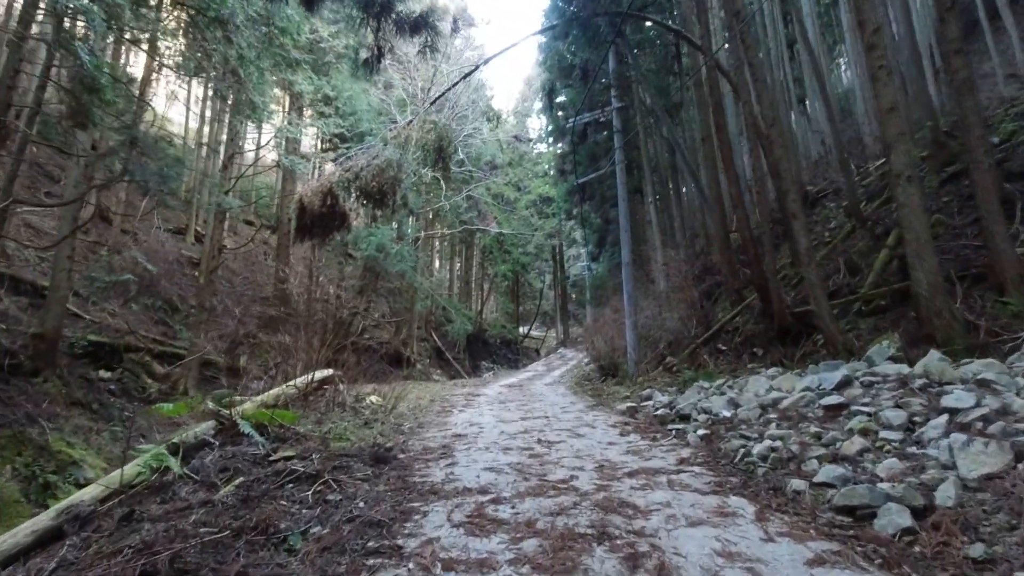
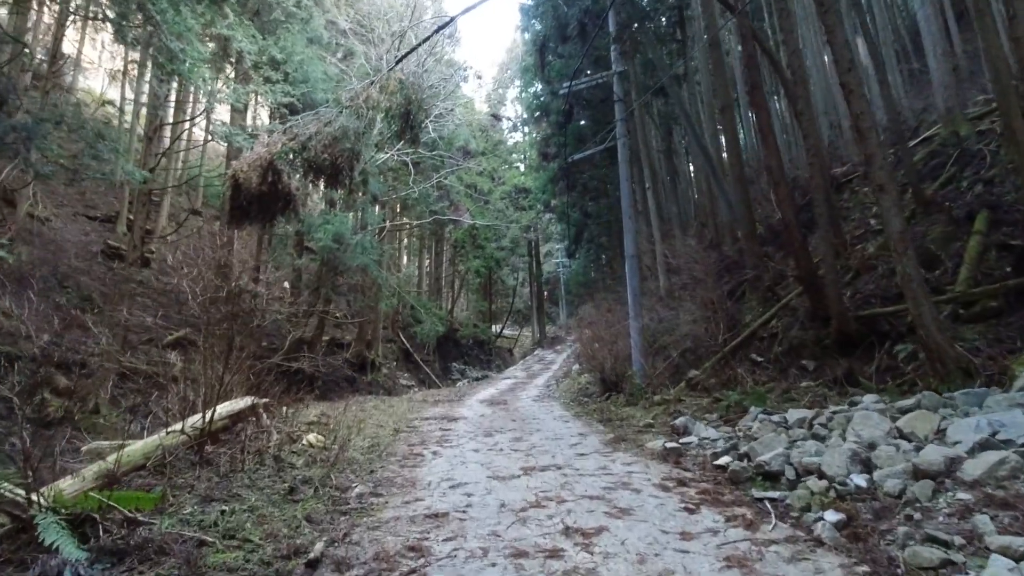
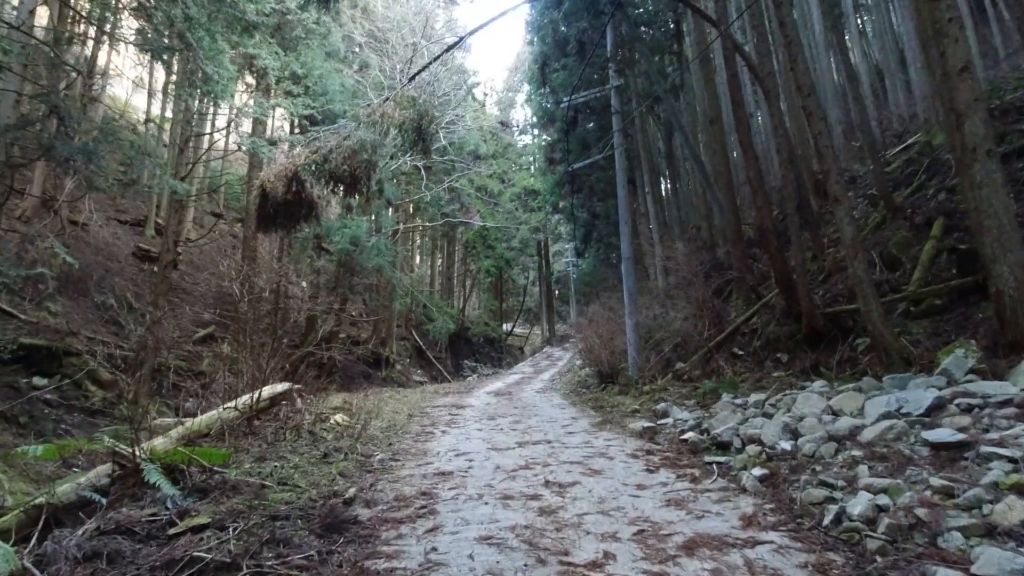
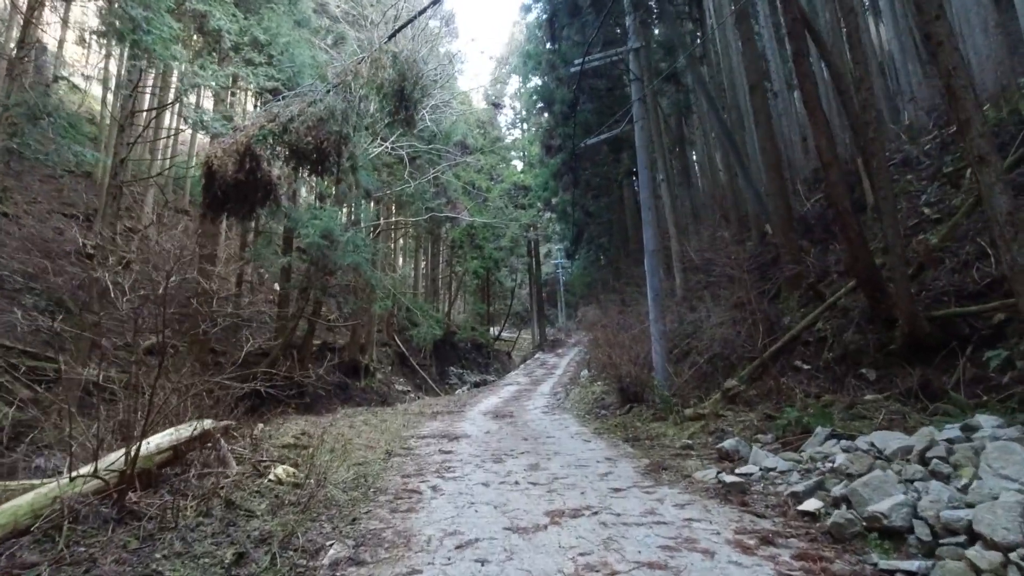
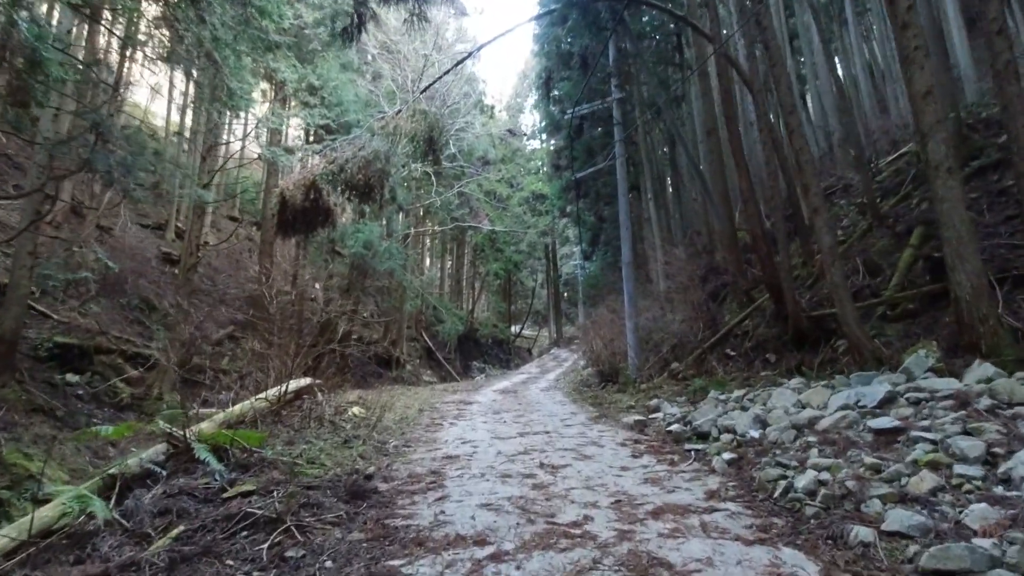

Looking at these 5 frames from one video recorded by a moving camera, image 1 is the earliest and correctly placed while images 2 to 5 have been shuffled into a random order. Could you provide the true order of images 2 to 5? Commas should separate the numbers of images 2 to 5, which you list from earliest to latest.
5, 3, 2, 4
